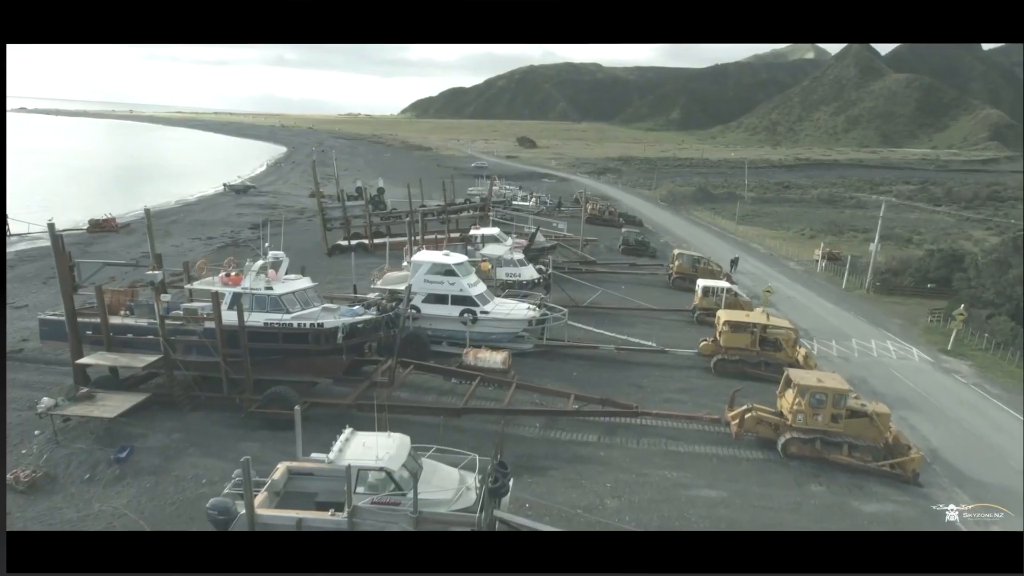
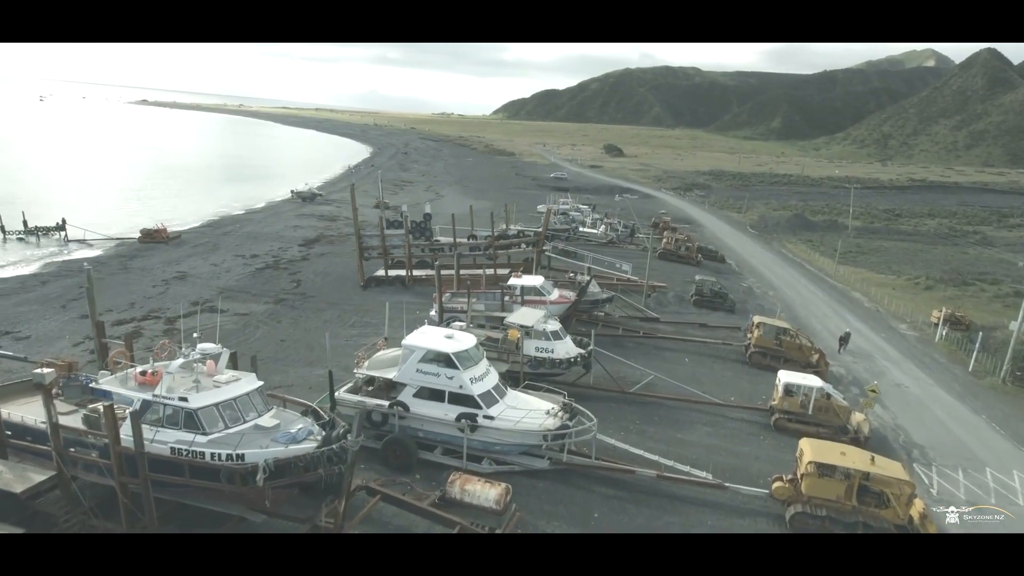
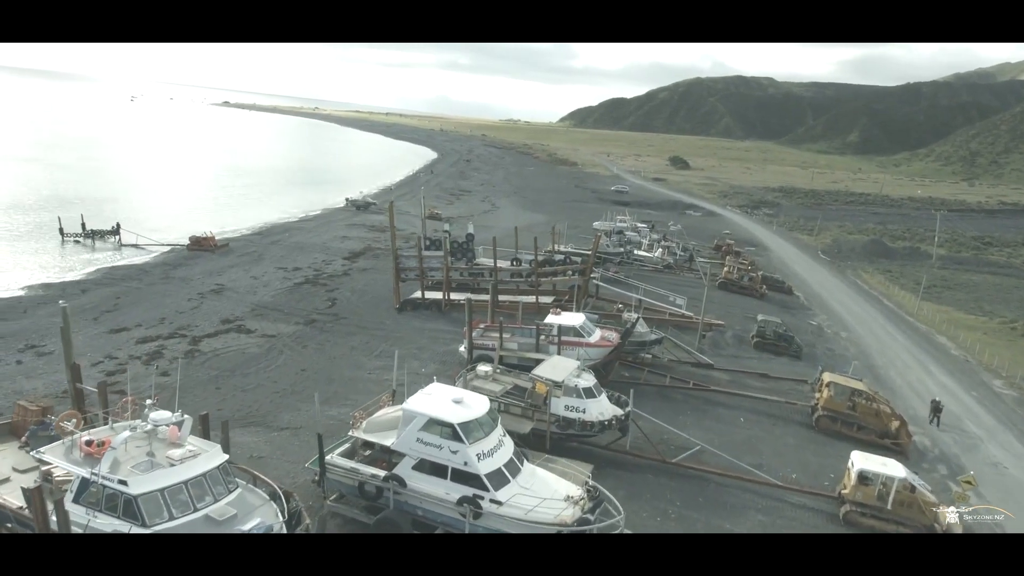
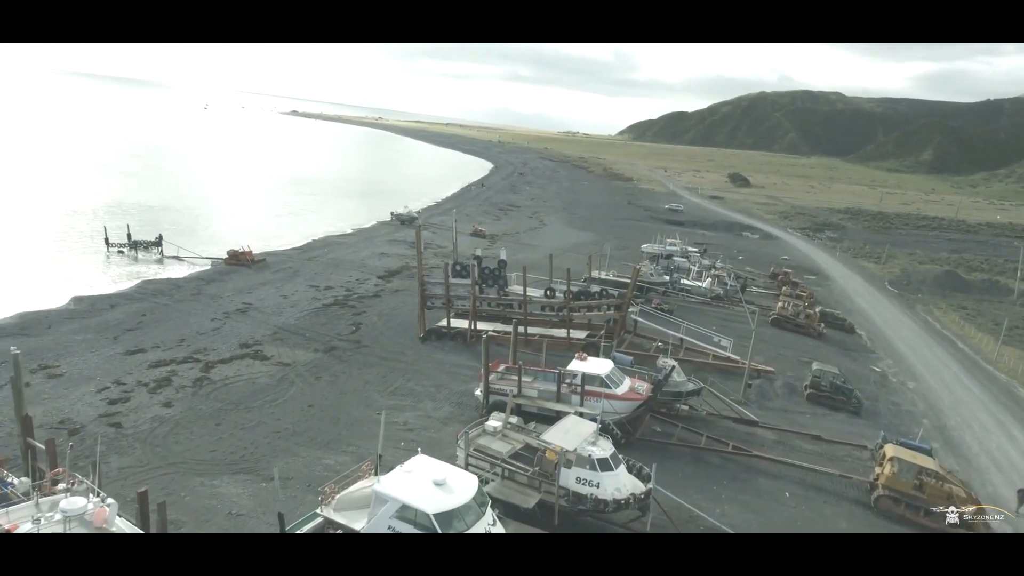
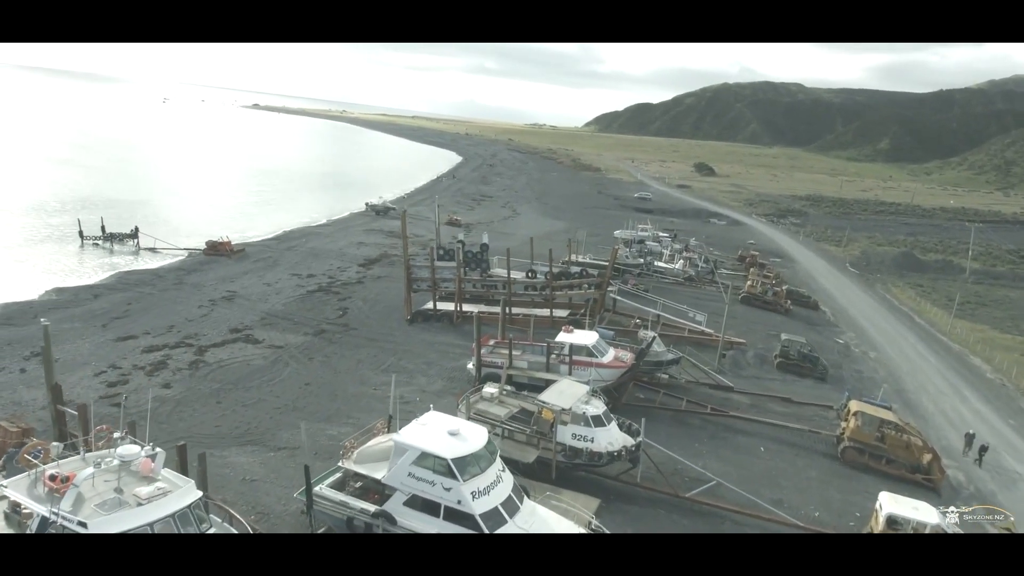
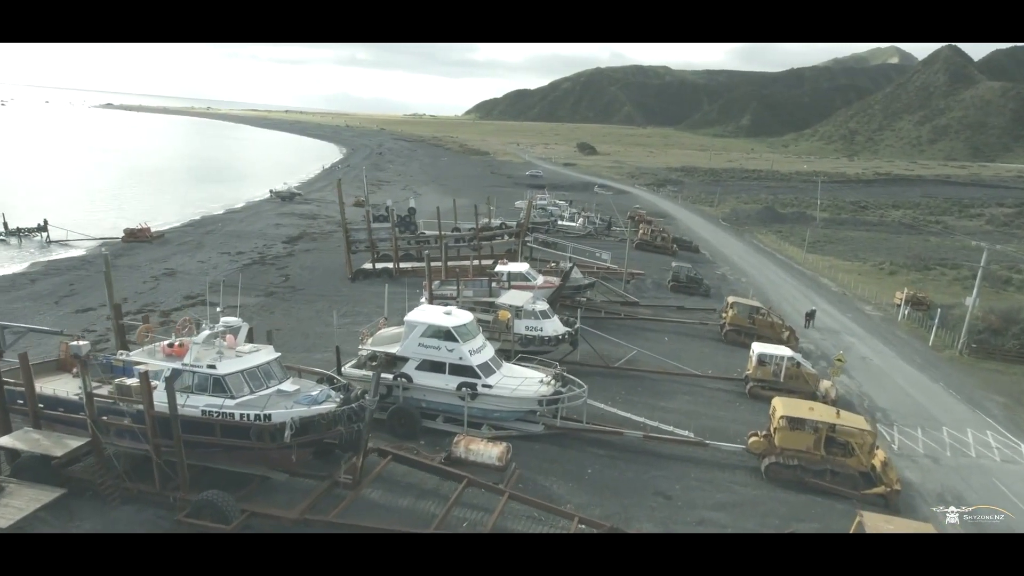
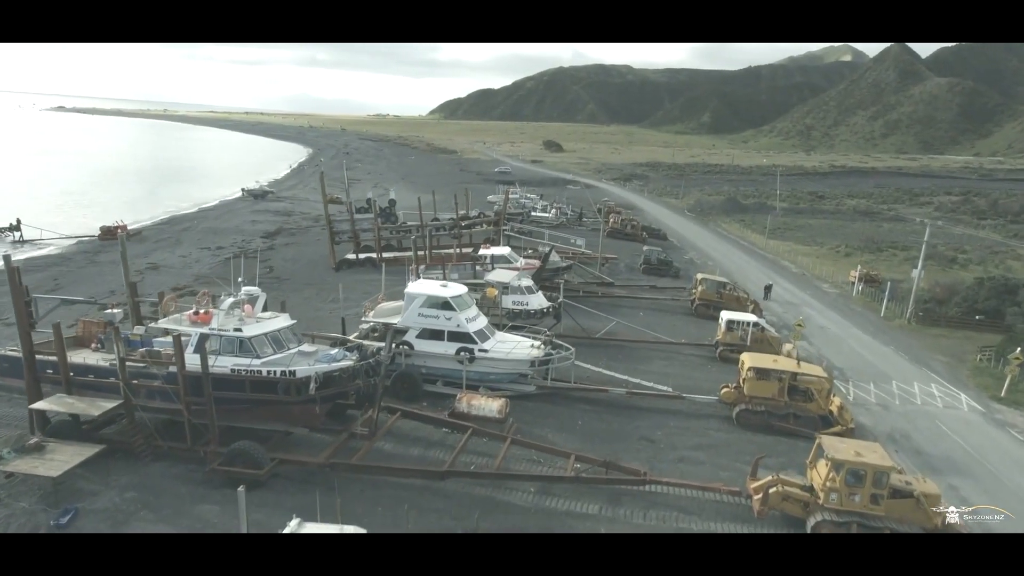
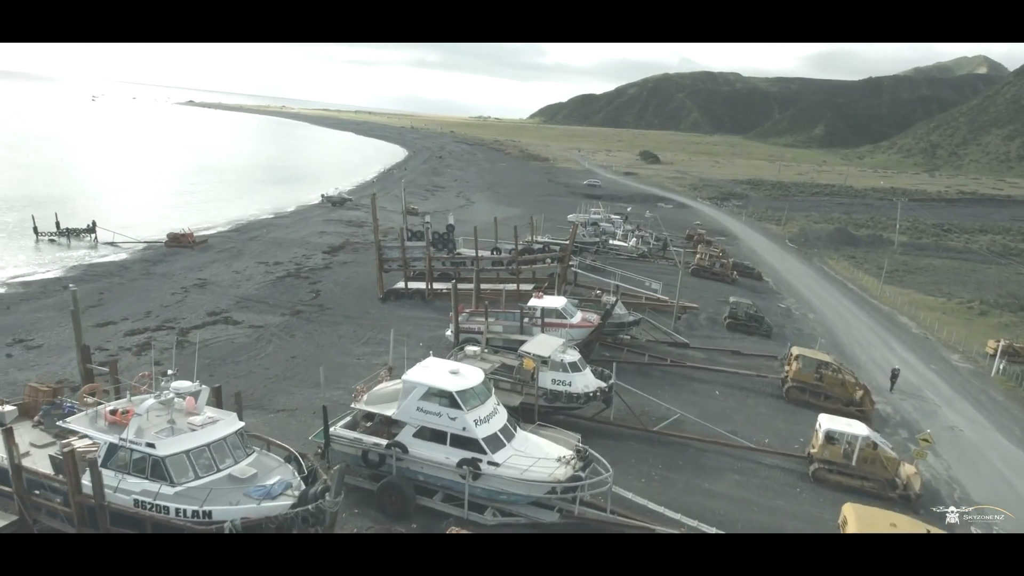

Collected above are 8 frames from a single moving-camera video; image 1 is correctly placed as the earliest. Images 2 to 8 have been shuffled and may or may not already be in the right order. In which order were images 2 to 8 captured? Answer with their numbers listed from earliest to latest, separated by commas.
7, 6, 2, 8, 3, 5, 4
